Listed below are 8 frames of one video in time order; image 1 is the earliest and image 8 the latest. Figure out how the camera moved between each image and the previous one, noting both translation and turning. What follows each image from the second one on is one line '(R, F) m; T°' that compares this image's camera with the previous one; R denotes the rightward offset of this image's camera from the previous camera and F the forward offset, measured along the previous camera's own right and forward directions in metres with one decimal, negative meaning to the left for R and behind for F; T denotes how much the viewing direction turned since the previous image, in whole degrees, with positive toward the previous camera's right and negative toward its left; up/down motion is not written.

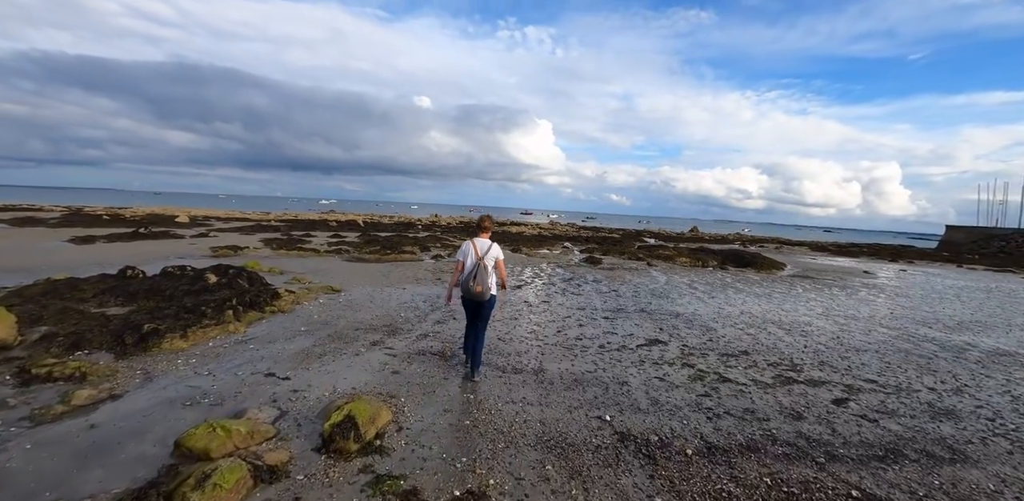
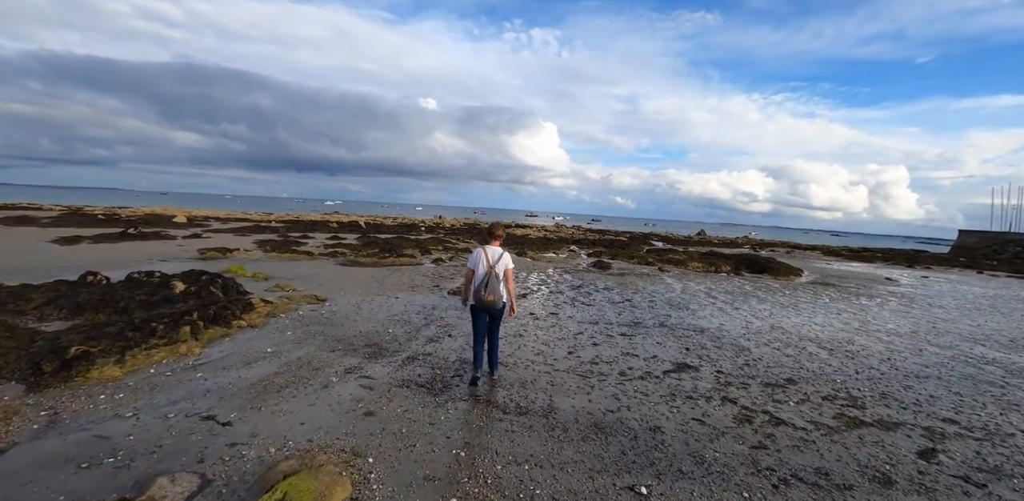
(0.0, +1.5) m; -1°
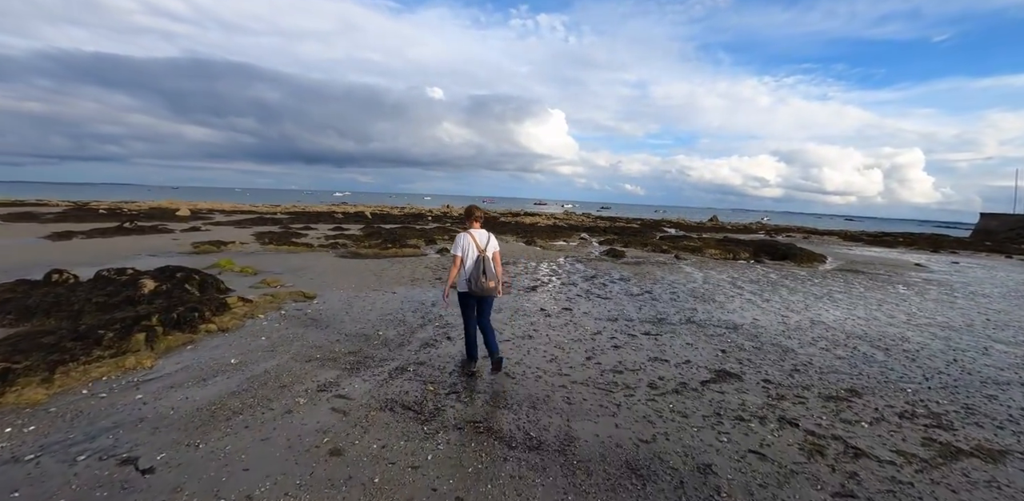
(0.0, +1.3) m; -1°
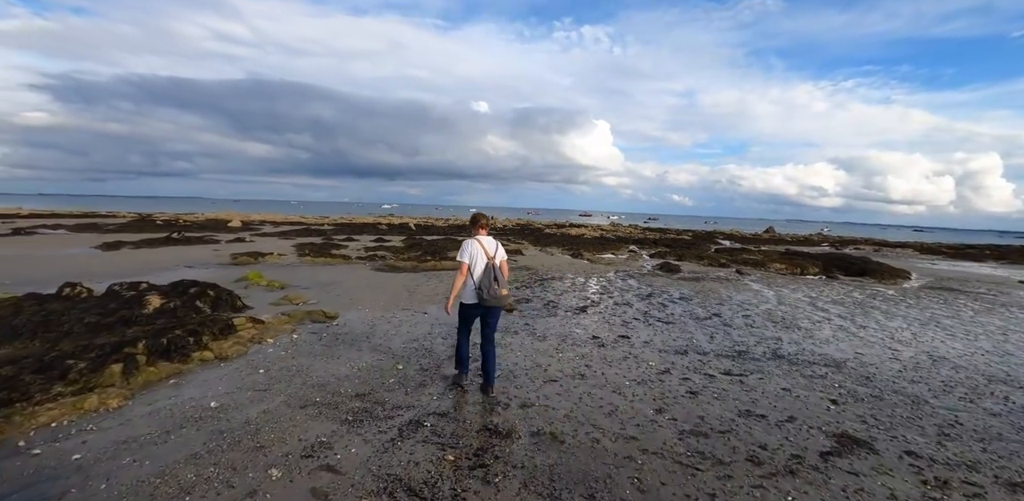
(0.0, +1.6) m; -5°
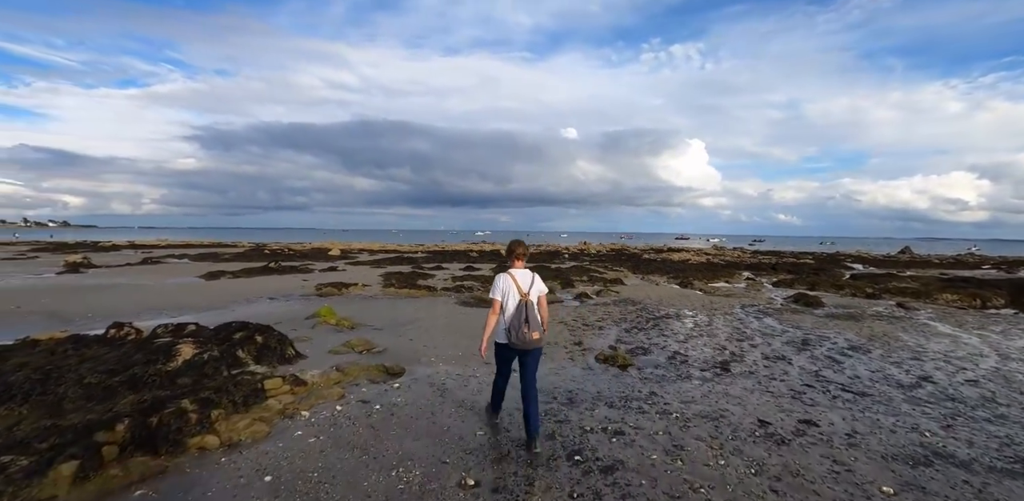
(-0.4, +2.6) m; -11°
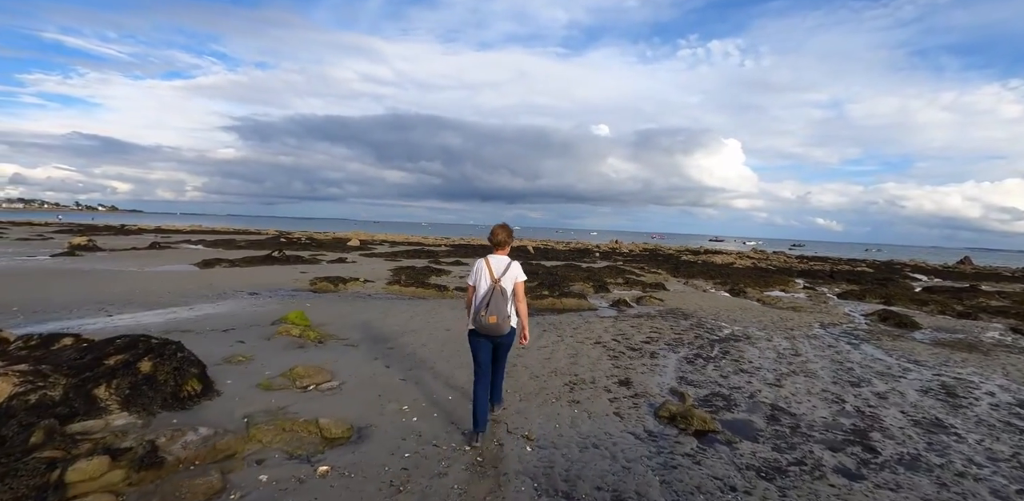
(+0.1, +3.1) m; -3°
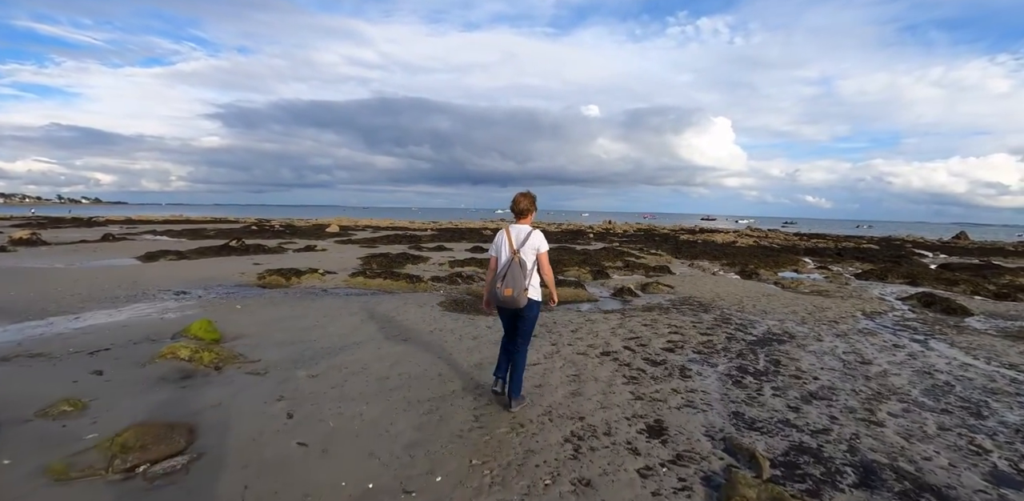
(+0.2, +2.6) m; +1°
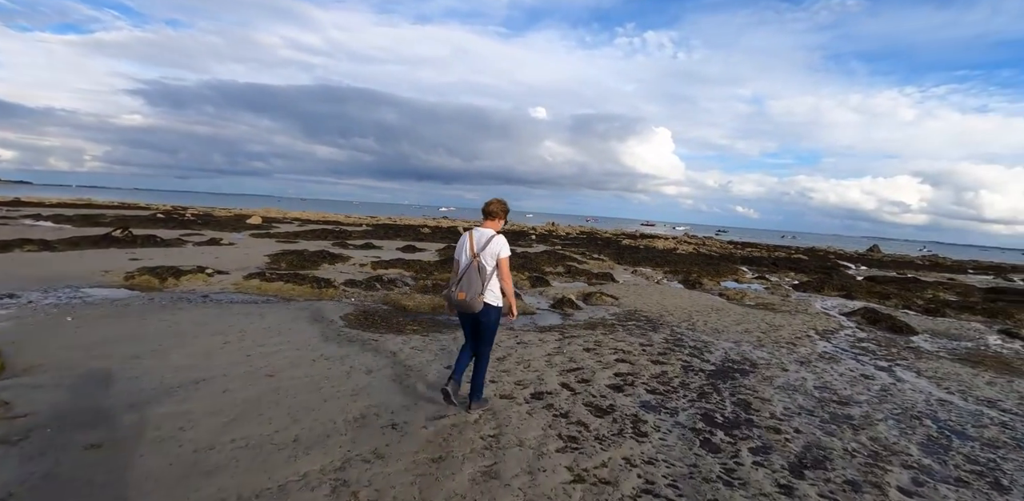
(+0.4, +1.7) m; +6°
